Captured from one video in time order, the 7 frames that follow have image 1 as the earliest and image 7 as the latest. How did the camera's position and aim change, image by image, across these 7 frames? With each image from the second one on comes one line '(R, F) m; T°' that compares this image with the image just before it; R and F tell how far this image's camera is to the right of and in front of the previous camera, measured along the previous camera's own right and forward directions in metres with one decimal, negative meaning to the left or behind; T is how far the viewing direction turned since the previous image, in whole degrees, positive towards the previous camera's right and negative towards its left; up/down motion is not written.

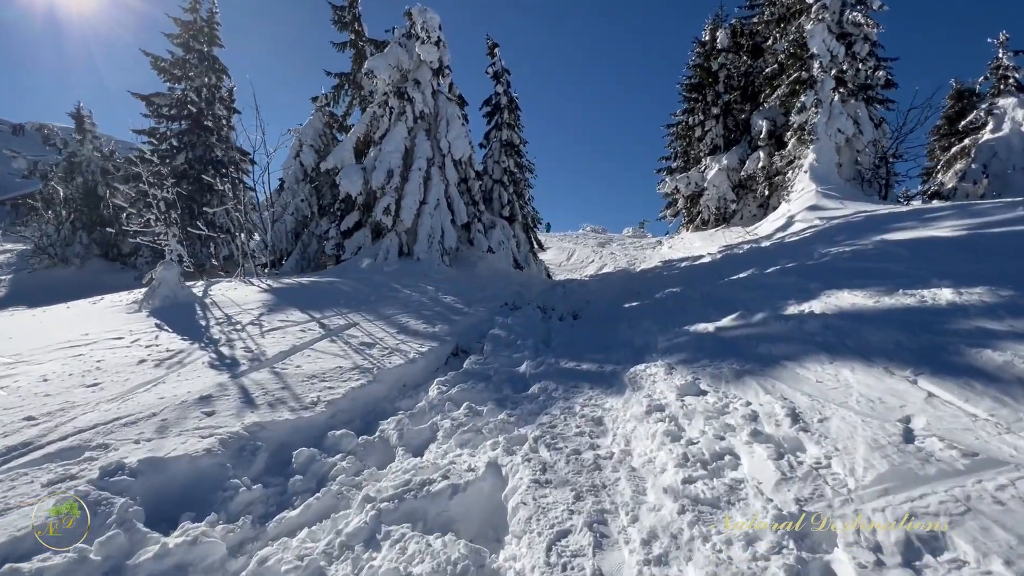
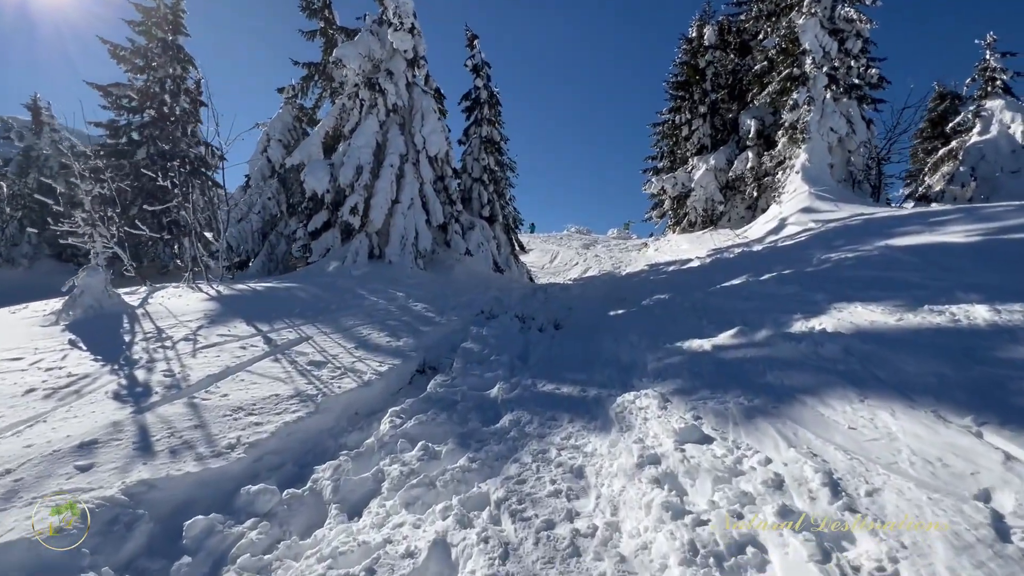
(+0.2, +1.0) m; +2°
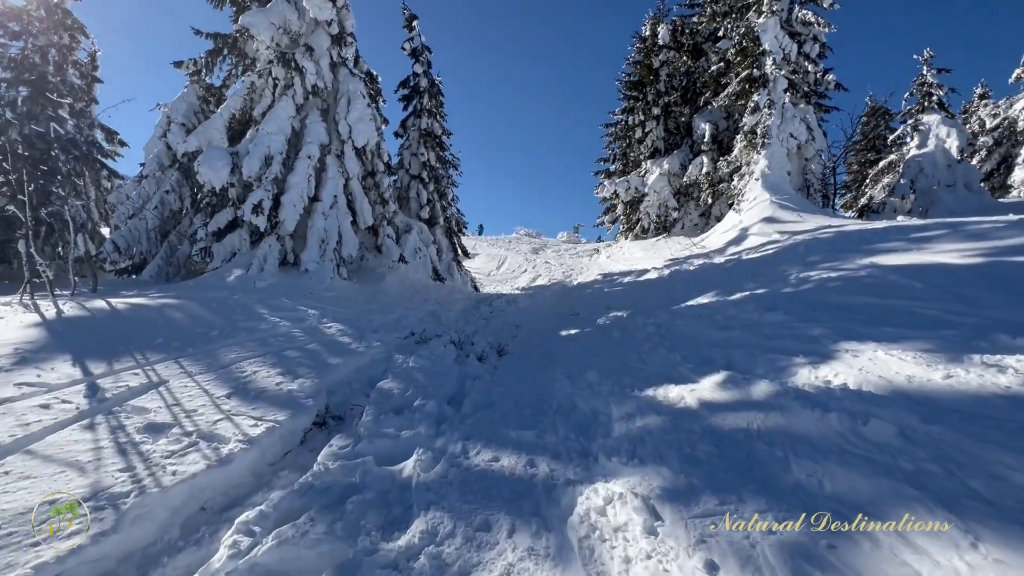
(+0.3, +1.7) m; +6°
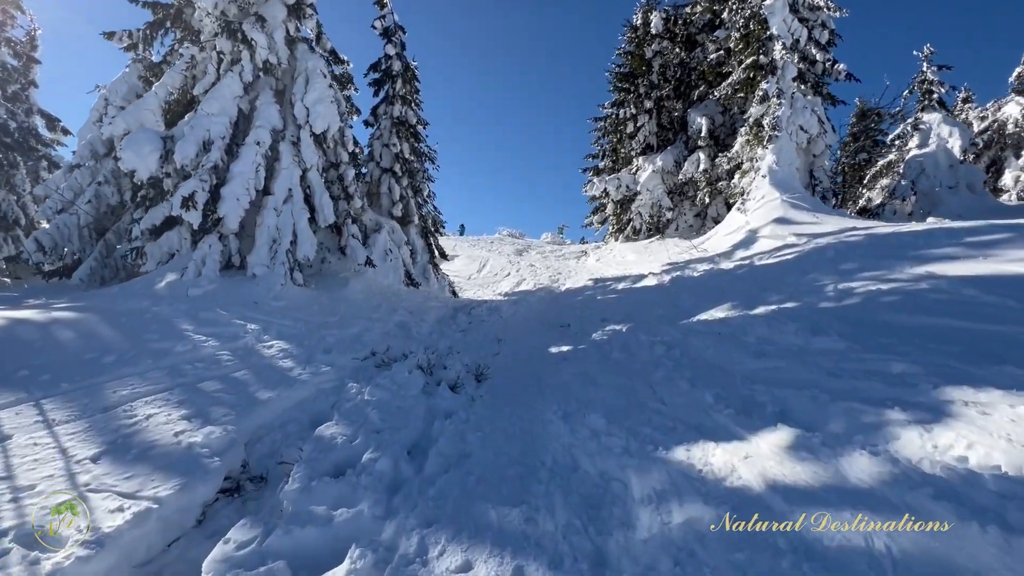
(0.0, +1.6) m; +2°
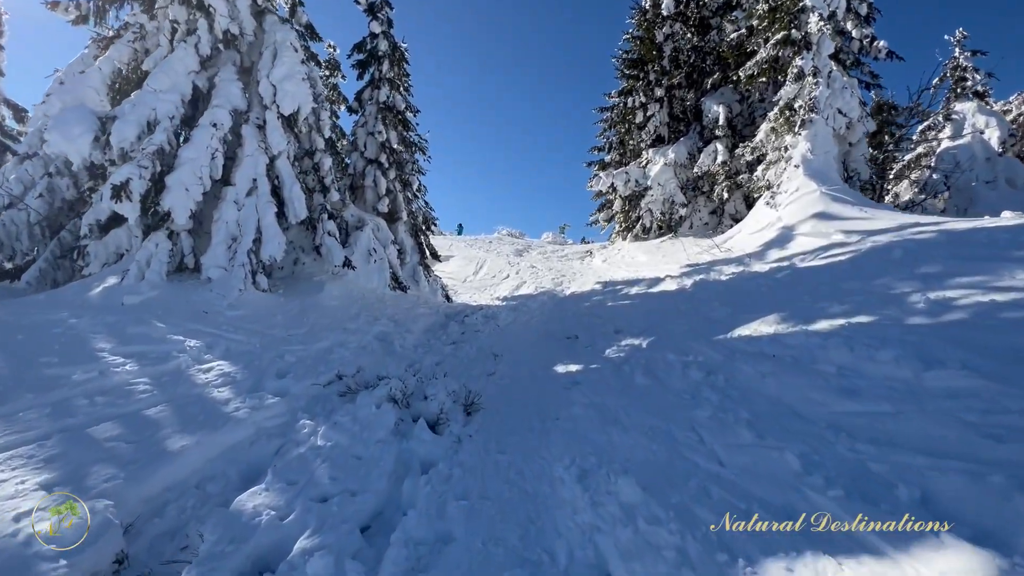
(0.0, +1.6) m; 0°
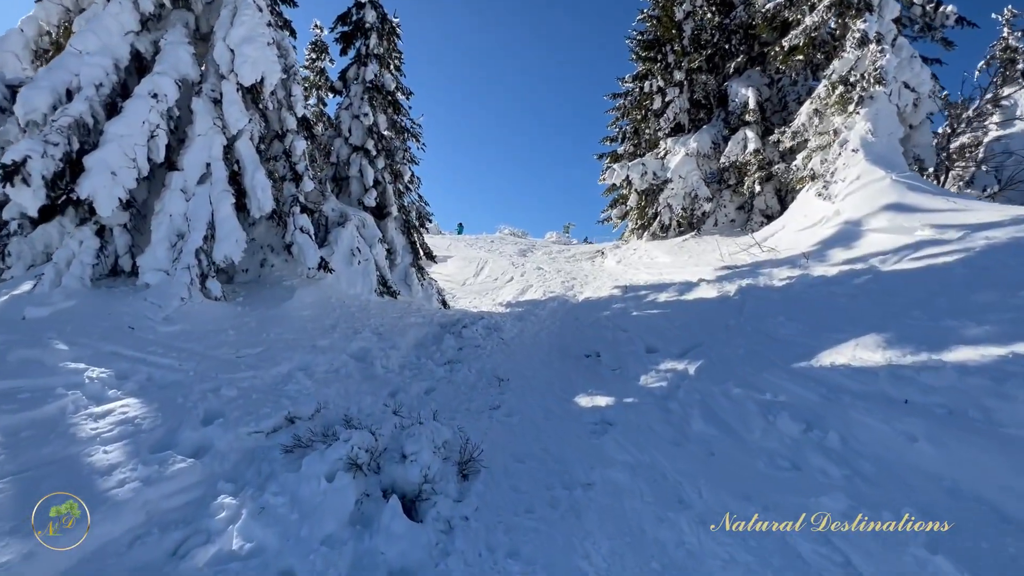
(-0.1, +1.8) m; 0°
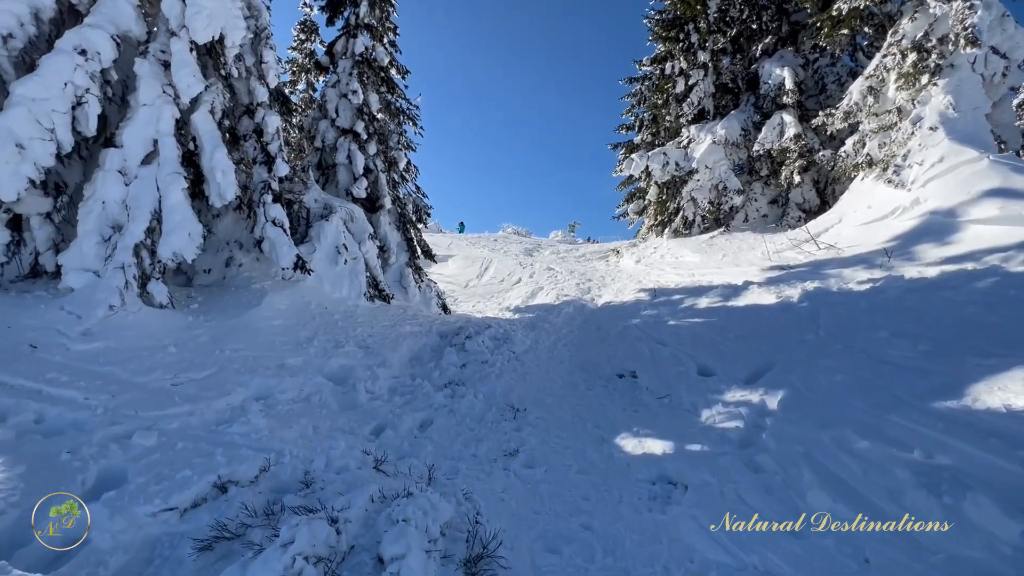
(-0.2, +1.6) m; 0°
